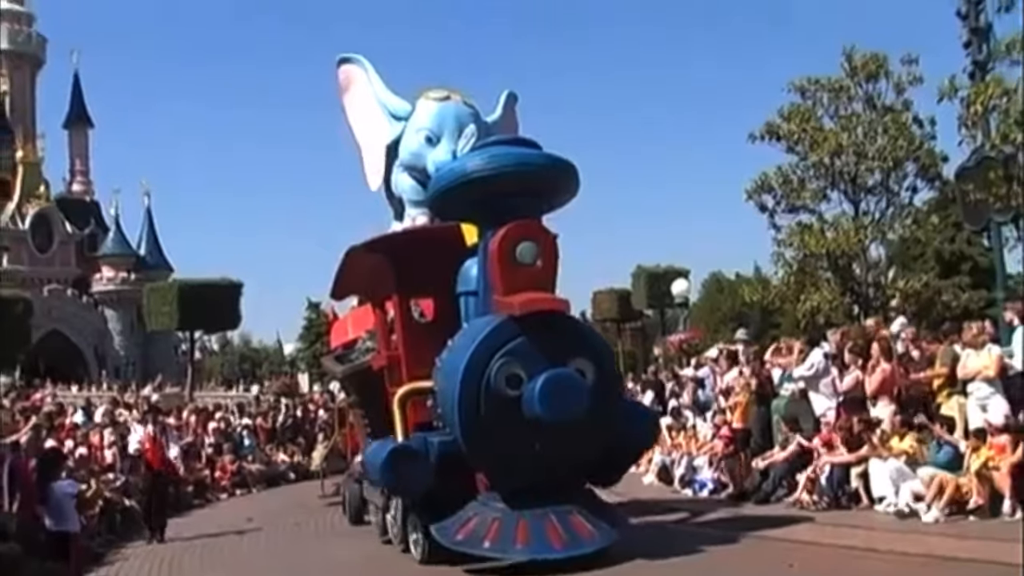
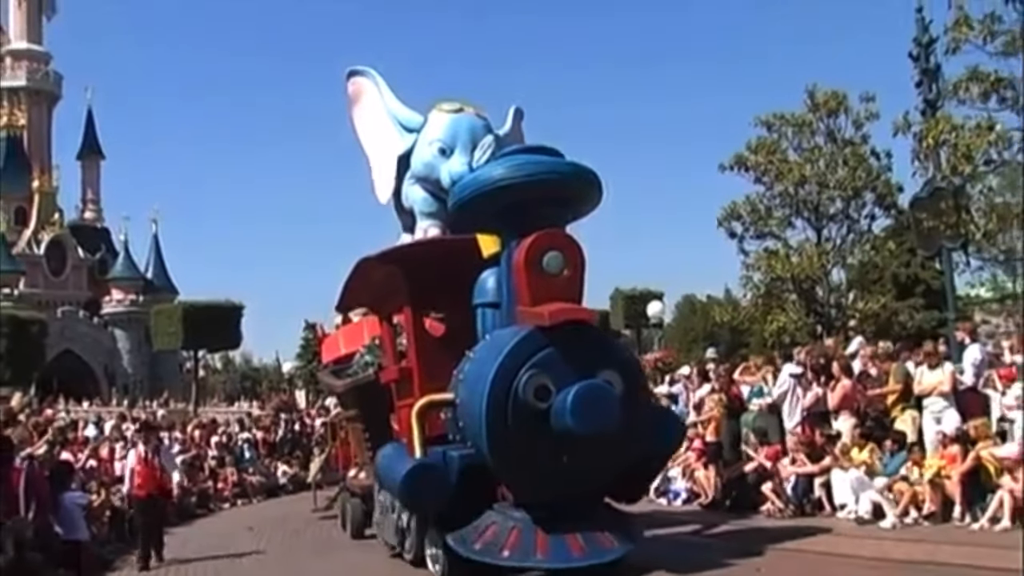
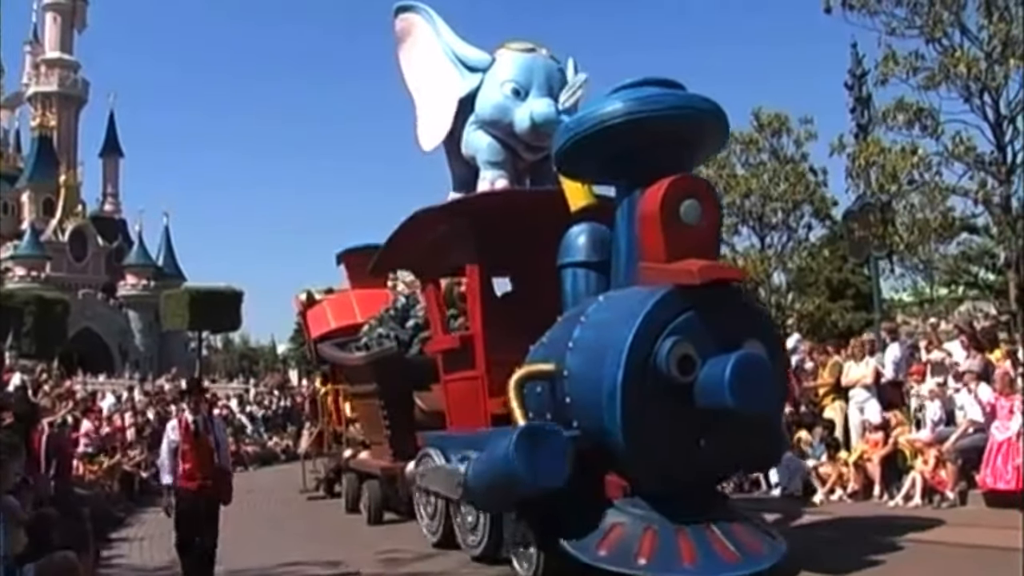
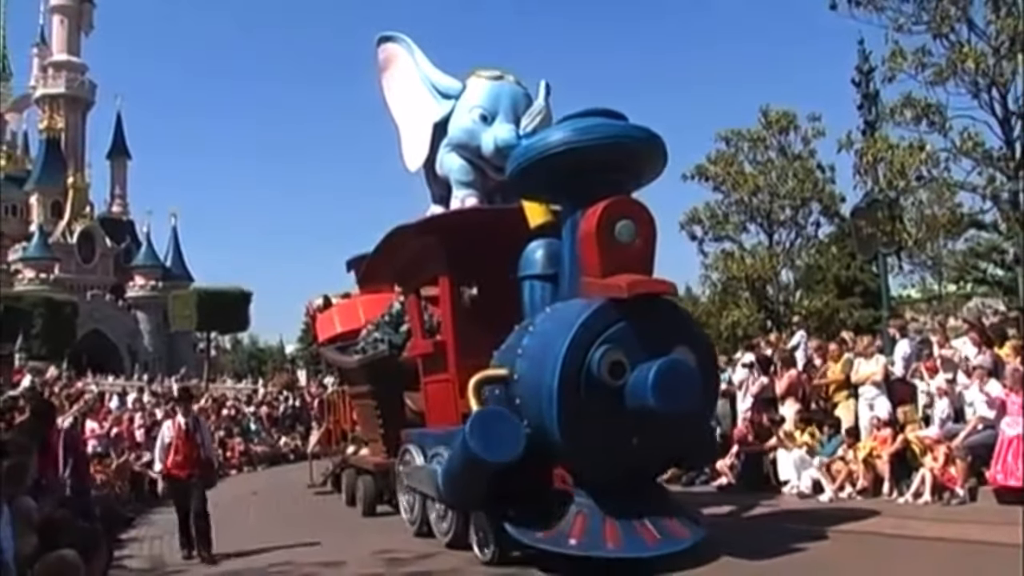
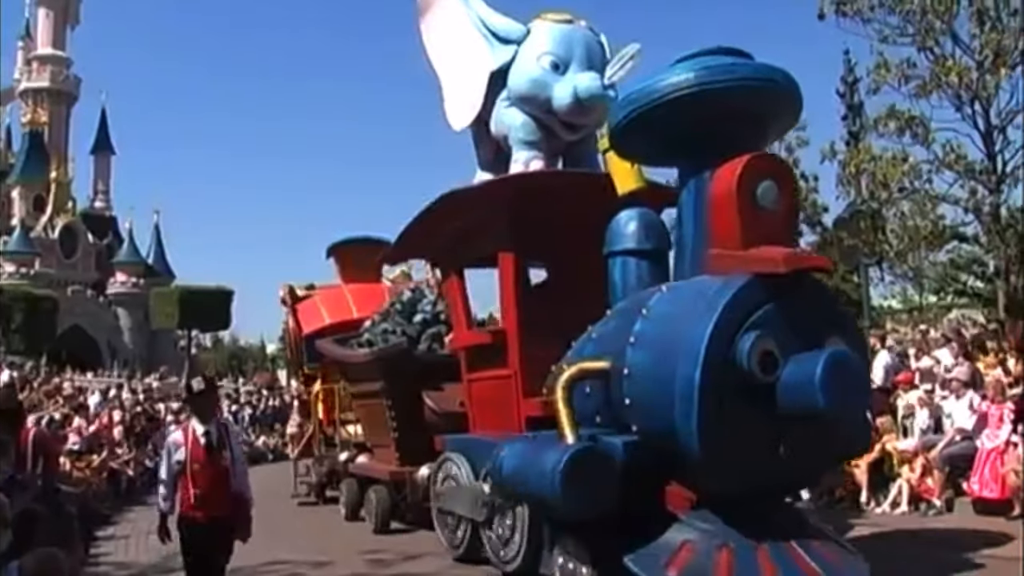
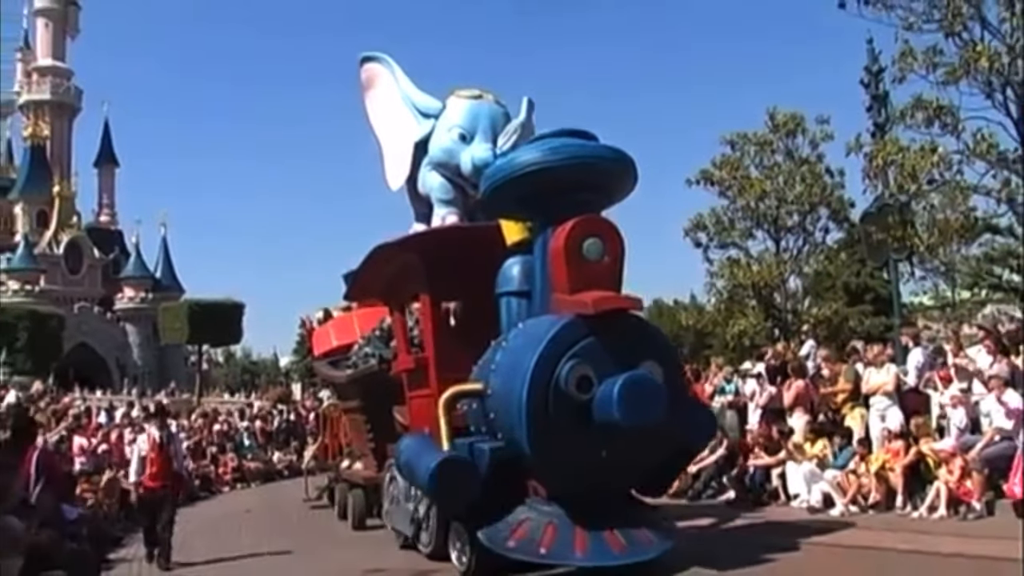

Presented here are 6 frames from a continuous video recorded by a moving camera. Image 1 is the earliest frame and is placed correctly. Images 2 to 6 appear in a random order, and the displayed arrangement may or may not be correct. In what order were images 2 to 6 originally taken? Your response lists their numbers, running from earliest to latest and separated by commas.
2, 6, 4, 3, 5
